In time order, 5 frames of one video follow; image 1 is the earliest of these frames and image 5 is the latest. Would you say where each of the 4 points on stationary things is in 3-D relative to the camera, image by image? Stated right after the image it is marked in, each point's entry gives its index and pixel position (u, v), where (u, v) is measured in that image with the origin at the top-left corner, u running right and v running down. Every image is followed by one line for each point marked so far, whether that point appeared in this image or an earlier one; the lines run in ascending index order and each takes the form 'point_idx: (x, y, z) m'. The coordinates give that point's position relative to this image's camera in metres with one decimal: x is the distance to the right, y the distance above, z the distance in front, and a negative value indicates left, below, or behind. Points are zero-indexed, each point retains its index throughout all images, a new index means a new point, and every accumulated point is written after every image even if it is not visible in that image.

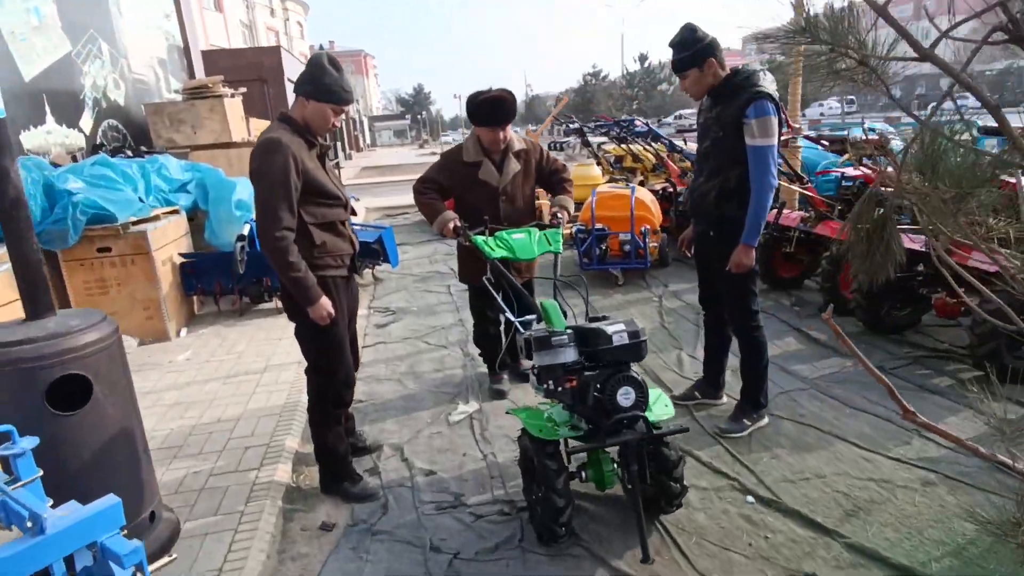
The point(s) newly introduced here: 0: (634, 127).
0: (+1.8, +2.3, +8.5) m
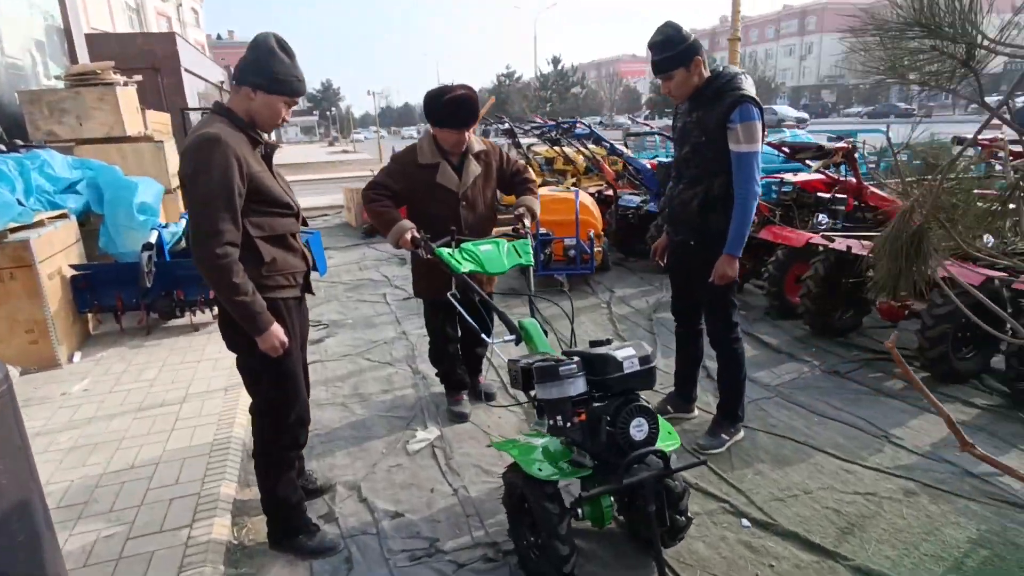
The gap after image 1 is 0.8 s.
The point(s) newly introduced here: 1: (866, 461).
0: (+0.8, +2.3, +8.4) m
1: (+1.9, -0.9, +3.1) m
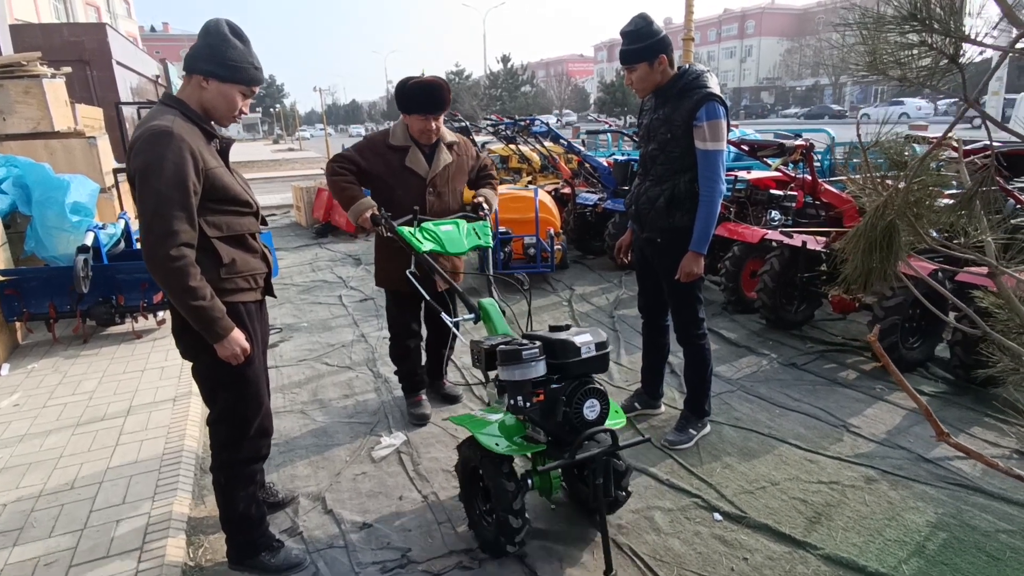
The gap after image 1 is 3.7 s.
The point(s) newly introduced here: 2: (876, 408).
0: (+0.2, +2.3, +8.4) m
1: (+1.7, -0.9, +3.2) m
2: (+2.2, -0.7, +3.6) m
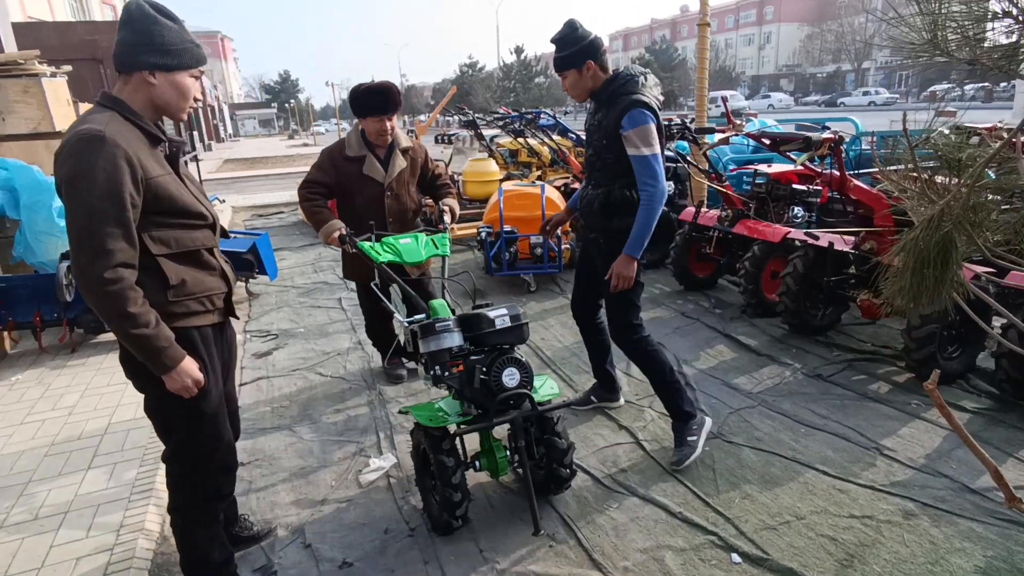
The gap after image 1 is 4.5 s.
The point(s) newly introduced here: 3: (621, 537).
0: (+0.3, +2.3, +8.1) m
1: (+1.7, -0.9, +2.9) m
2: (+2.2, -0.8, +3.3) m
3: (+0.5, -1.1, +2.6) m
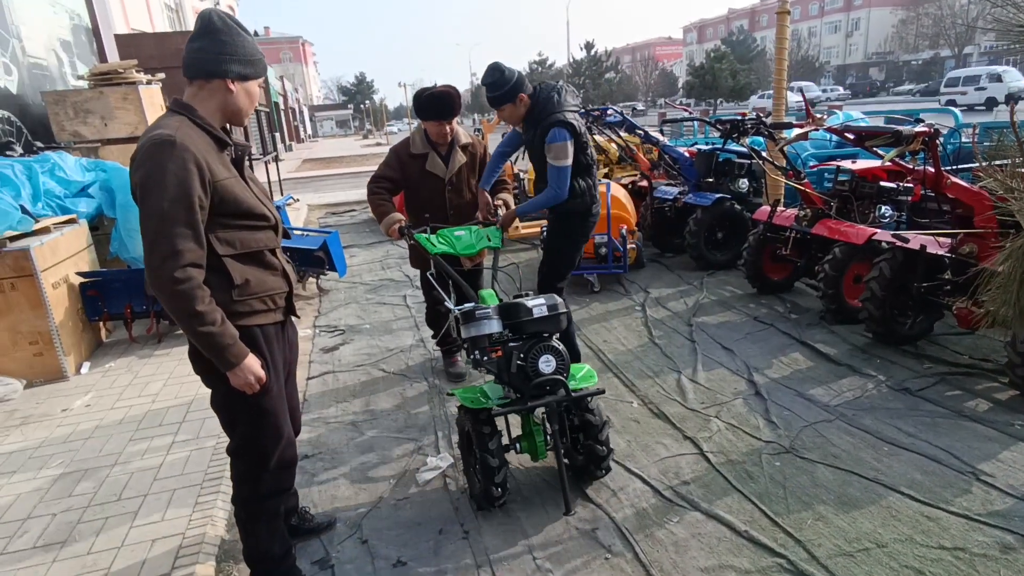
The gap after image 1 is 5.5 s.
0: (+1.2, +2.3, +8.0) m
1: (+2.0, -1.0, +2.6) m
2: (+2.5, -0.8, +3.0) m
3: (+0.7, -1.1, +2.5) m
